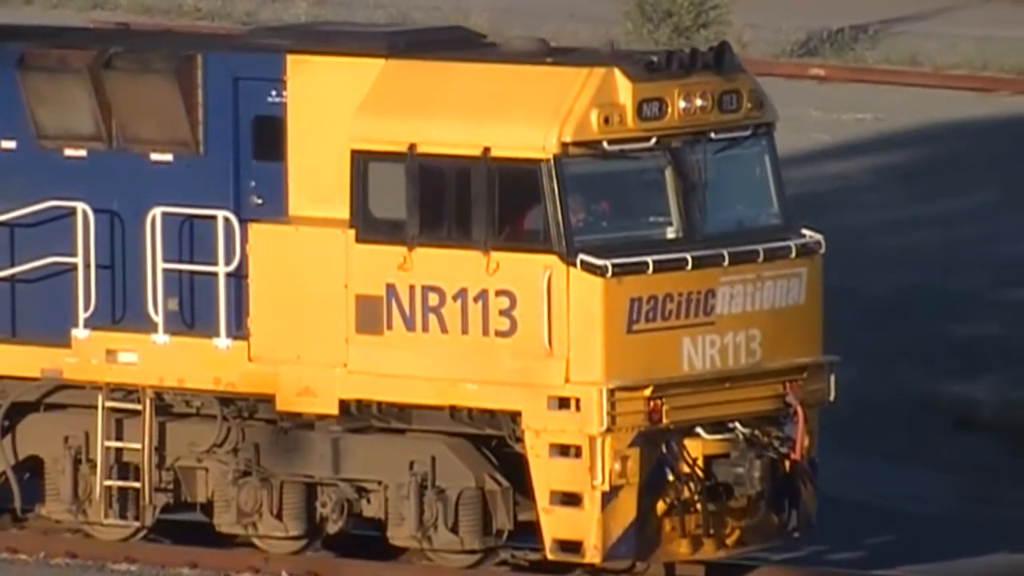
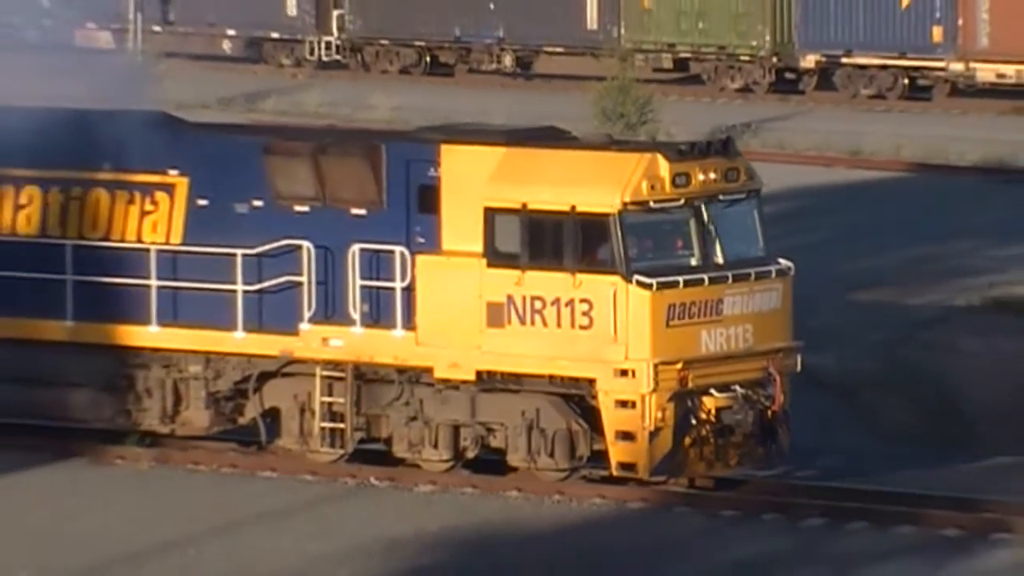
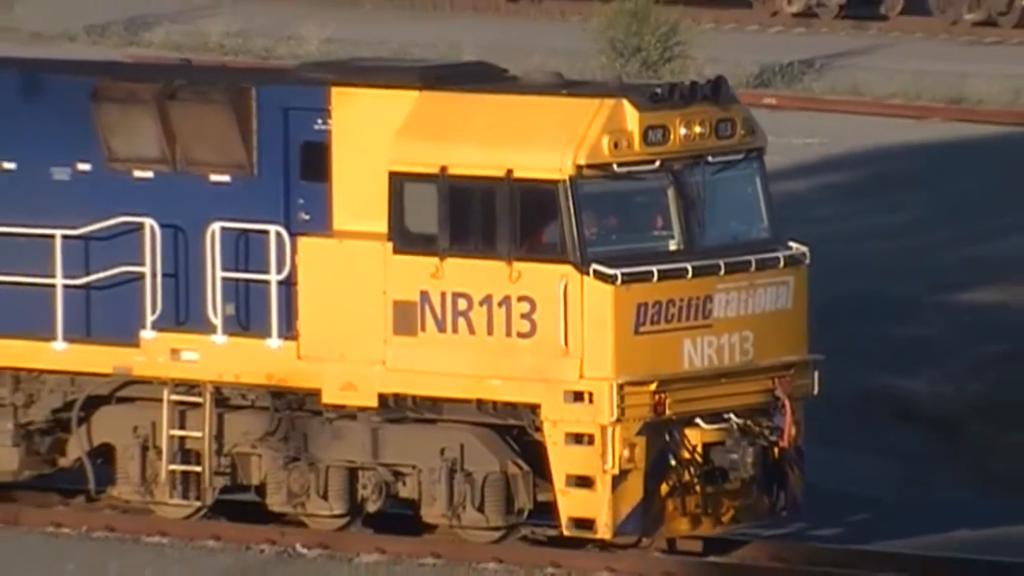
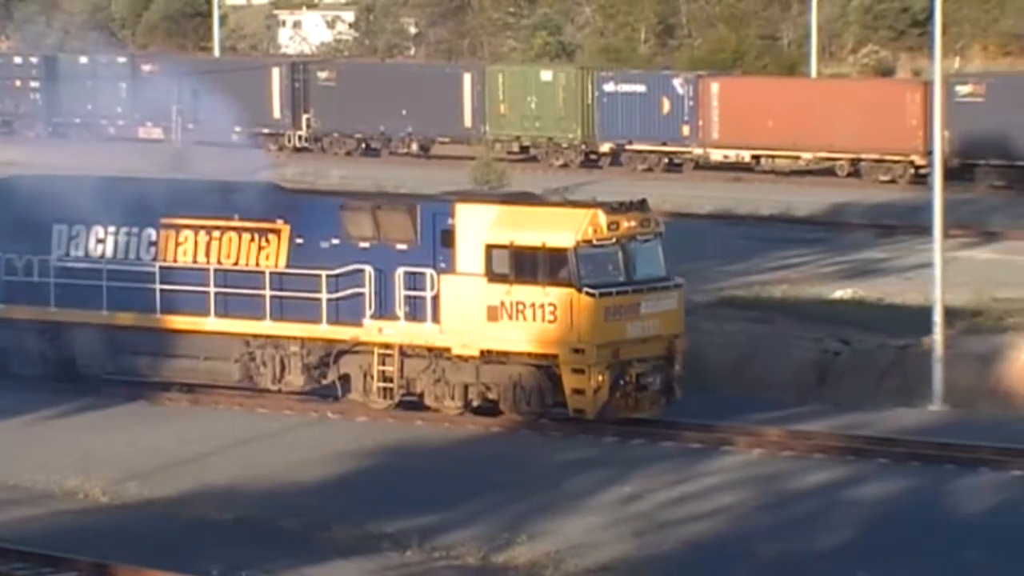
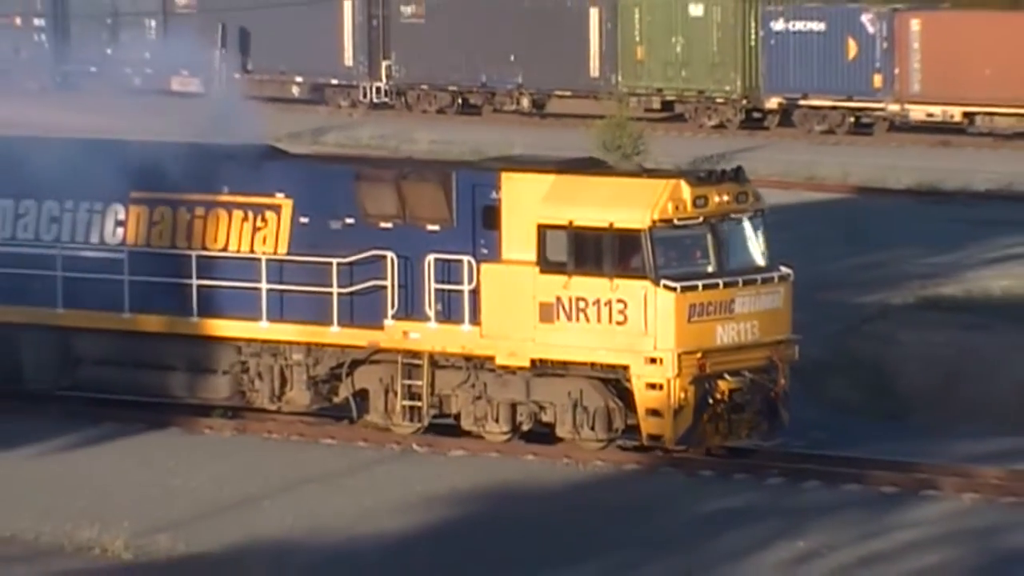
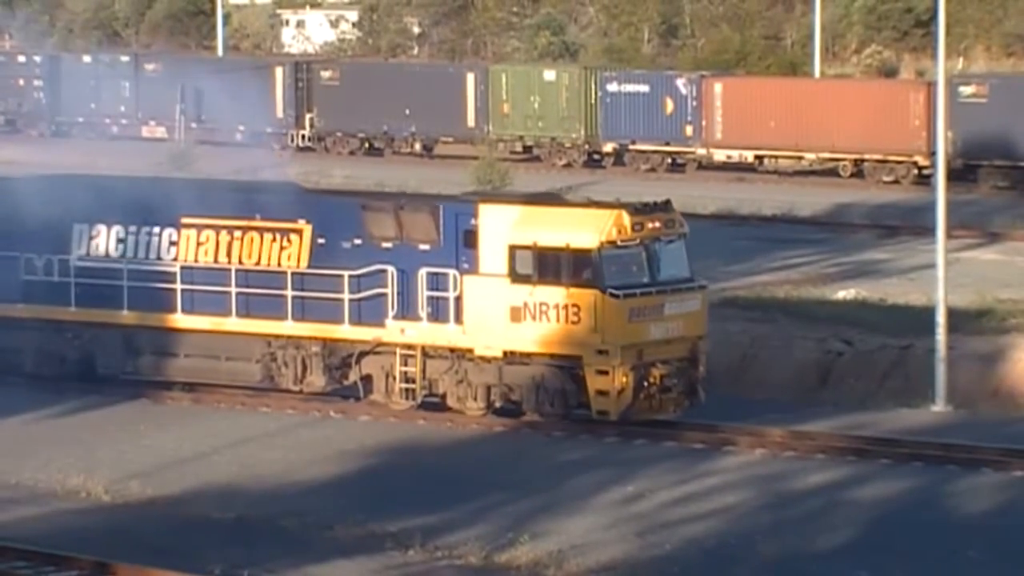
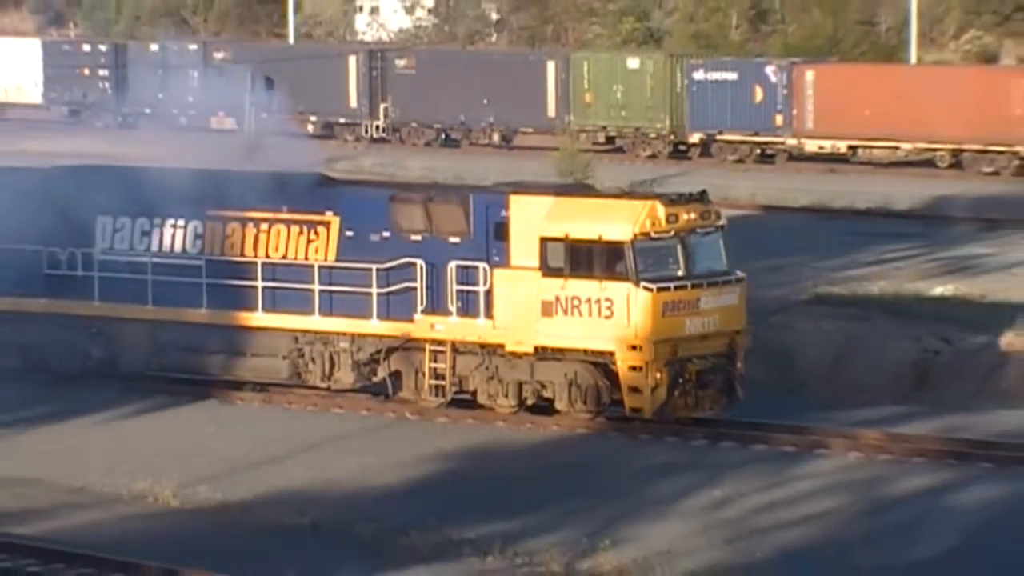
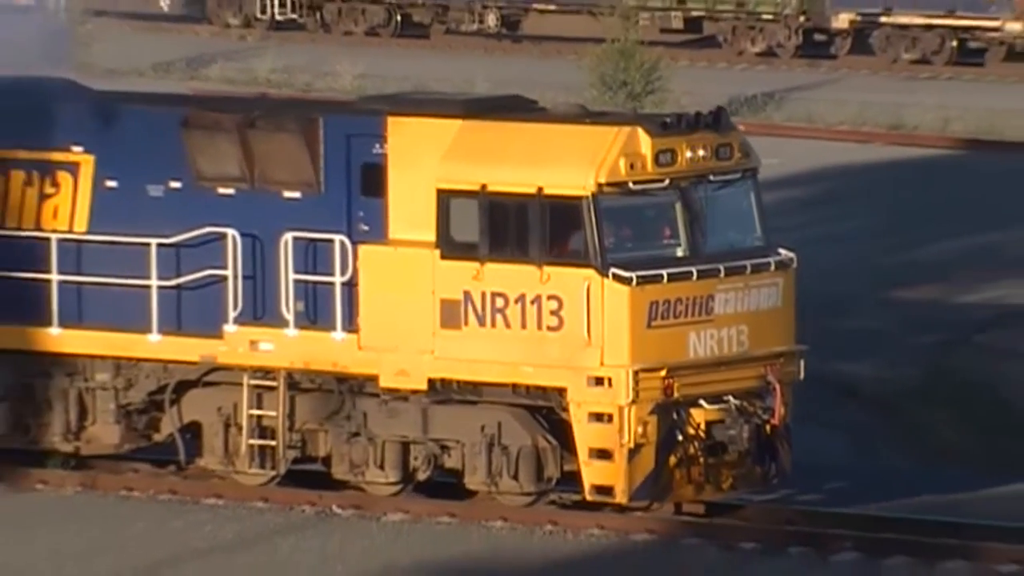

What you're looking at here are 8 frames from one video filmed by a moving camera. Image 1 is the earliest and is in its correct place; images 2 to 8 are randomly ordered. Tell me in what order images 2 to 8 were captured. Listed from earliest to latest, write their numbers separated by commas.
3, 8, 2, 5, 7, 4, 6
